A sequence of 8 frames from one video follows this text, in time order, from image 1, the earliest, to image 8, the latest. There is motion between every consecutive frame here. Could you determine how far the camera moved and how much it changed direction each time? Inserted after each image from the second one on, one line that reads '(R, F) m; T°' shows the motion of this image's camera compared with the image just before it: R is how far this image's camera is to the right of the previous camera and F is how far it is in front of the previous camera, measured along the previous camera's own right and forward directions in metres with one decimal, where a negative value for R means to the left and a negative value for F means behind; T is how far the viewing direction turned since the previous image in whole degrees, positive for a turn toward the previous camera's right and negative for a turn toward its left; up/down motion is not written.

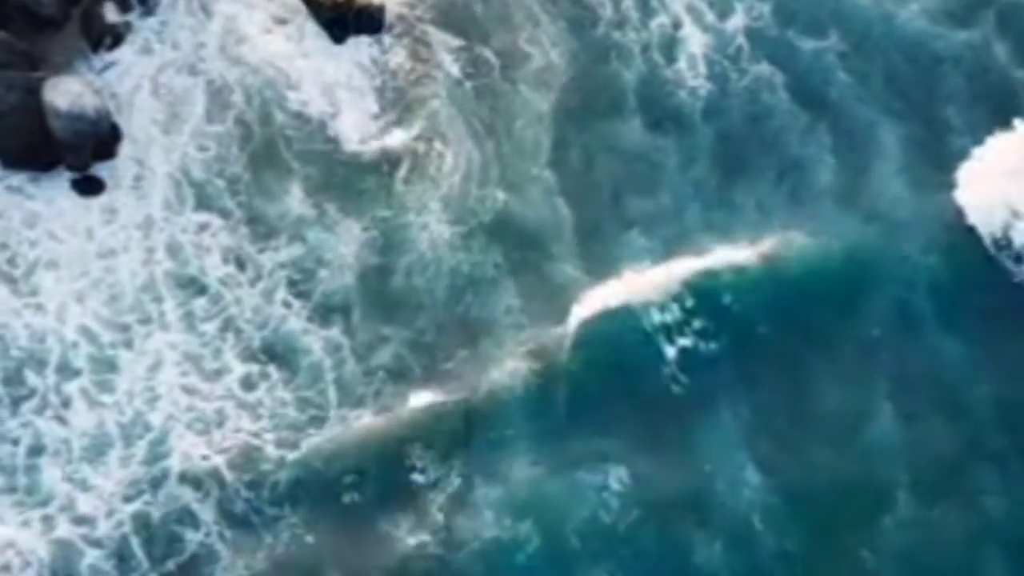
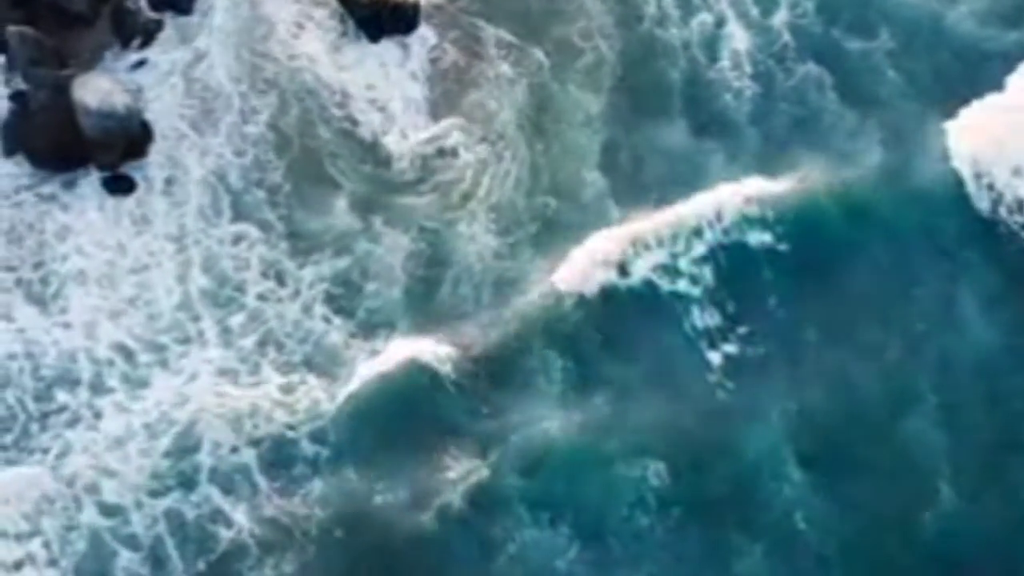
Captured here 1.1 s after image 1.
(+0.1, +0.7) m; -1°
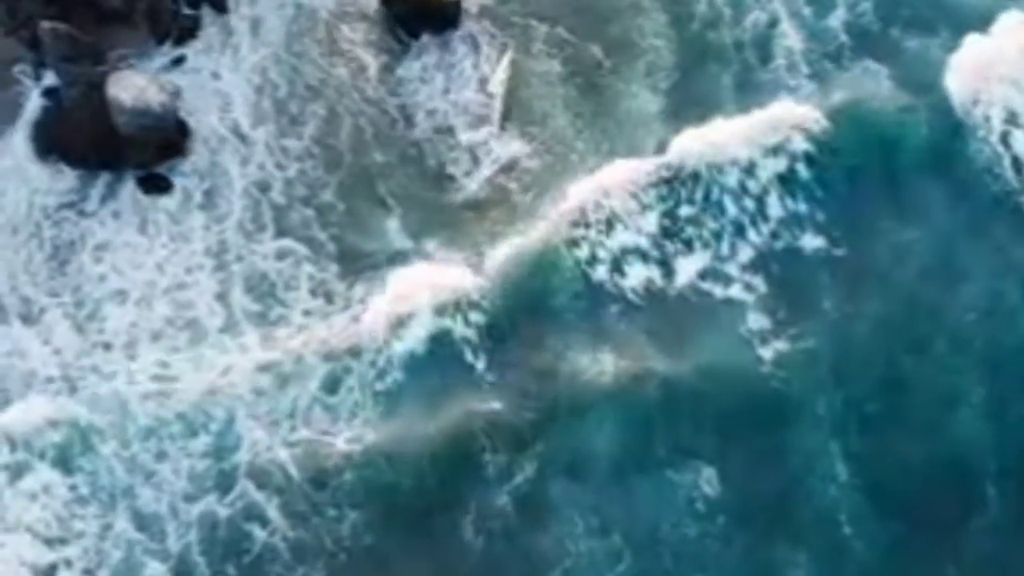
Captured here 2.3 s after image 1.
(-0.3, +0.7) m; 0°
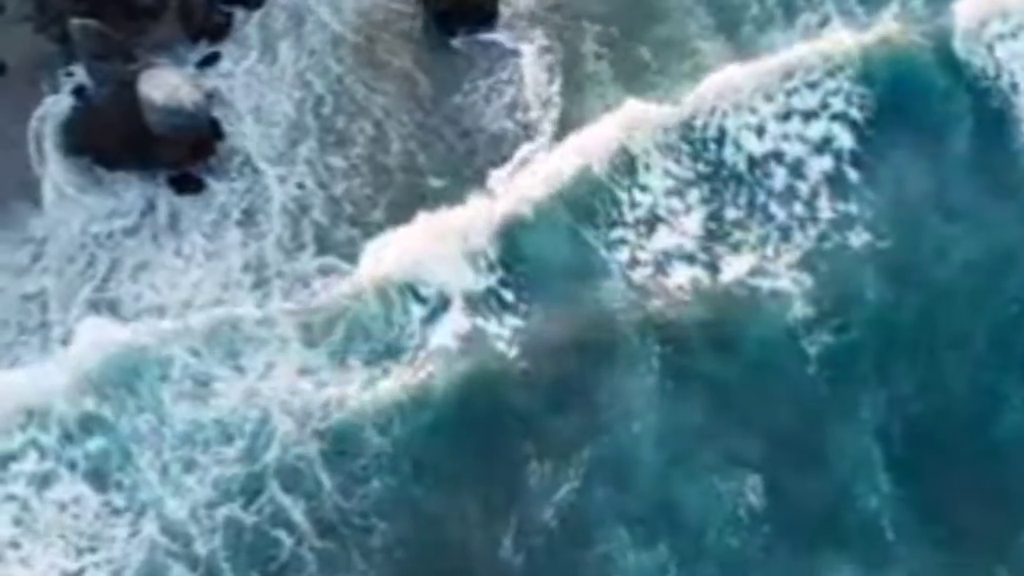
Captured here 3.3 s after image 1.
(-0.3, +0.7) m; 0°
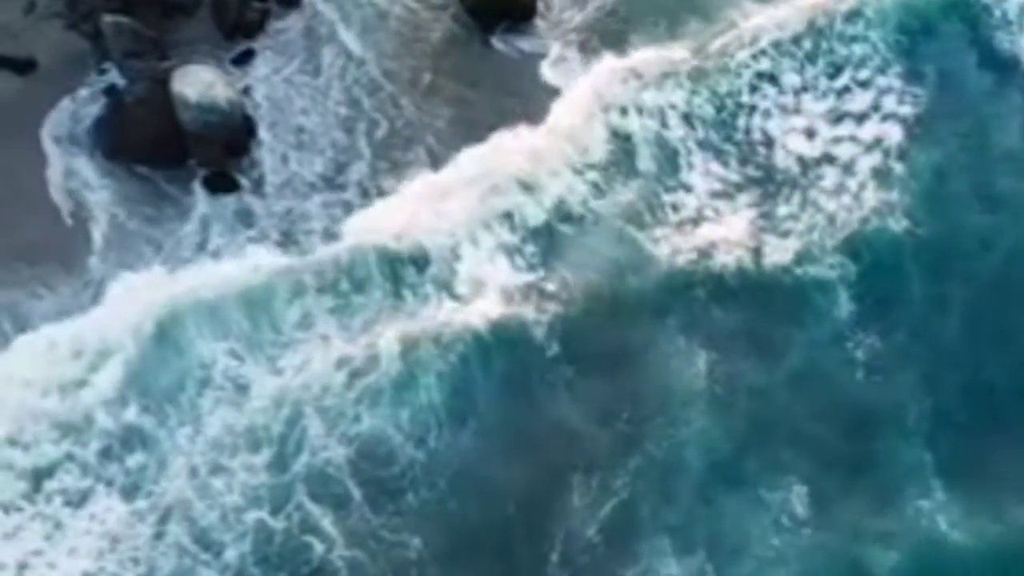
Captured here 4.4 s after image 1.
(-0.2, +0.7) m; -1°
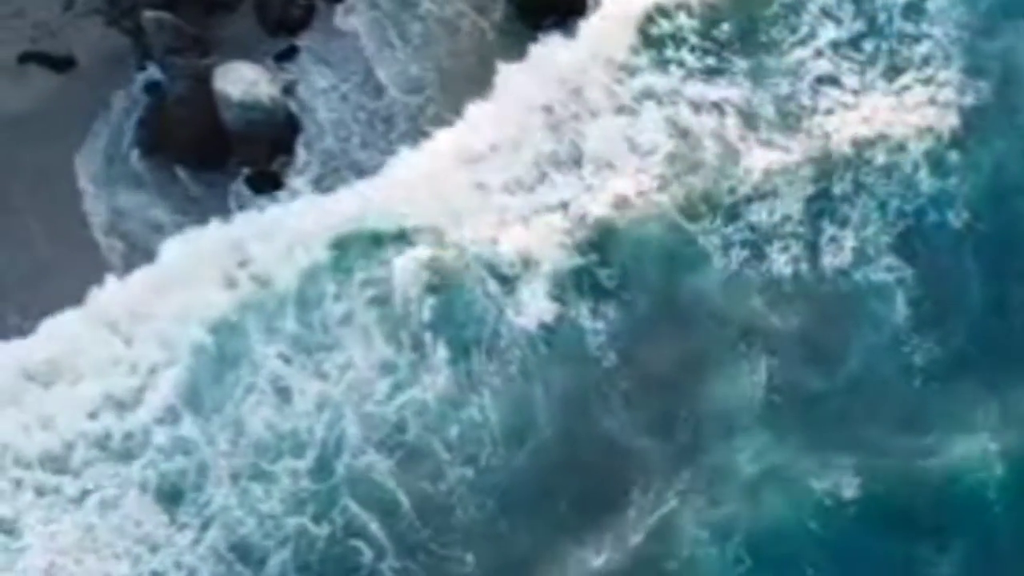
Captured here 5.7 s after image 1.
(-0.1, +0.9) m; -1°
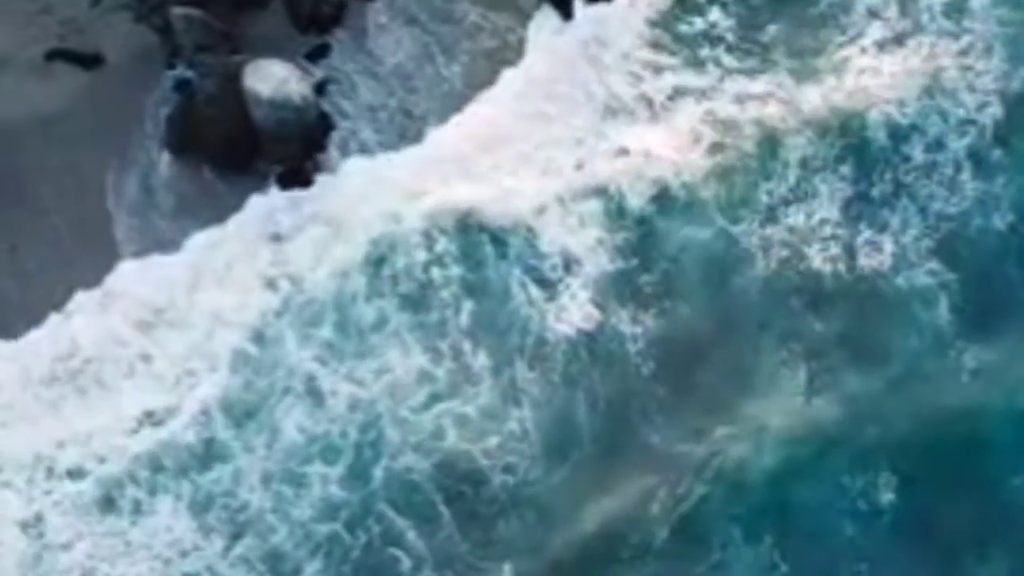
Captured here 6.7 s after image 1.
(-0.1, +0.7) m; -1°
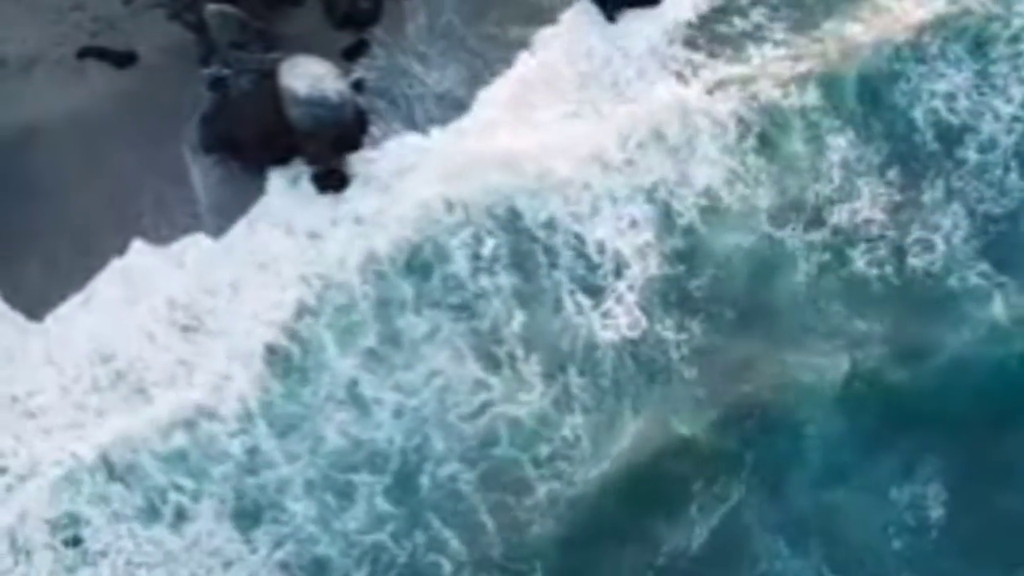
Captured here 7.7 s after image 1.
(0.0, +0.7) m; -1°
